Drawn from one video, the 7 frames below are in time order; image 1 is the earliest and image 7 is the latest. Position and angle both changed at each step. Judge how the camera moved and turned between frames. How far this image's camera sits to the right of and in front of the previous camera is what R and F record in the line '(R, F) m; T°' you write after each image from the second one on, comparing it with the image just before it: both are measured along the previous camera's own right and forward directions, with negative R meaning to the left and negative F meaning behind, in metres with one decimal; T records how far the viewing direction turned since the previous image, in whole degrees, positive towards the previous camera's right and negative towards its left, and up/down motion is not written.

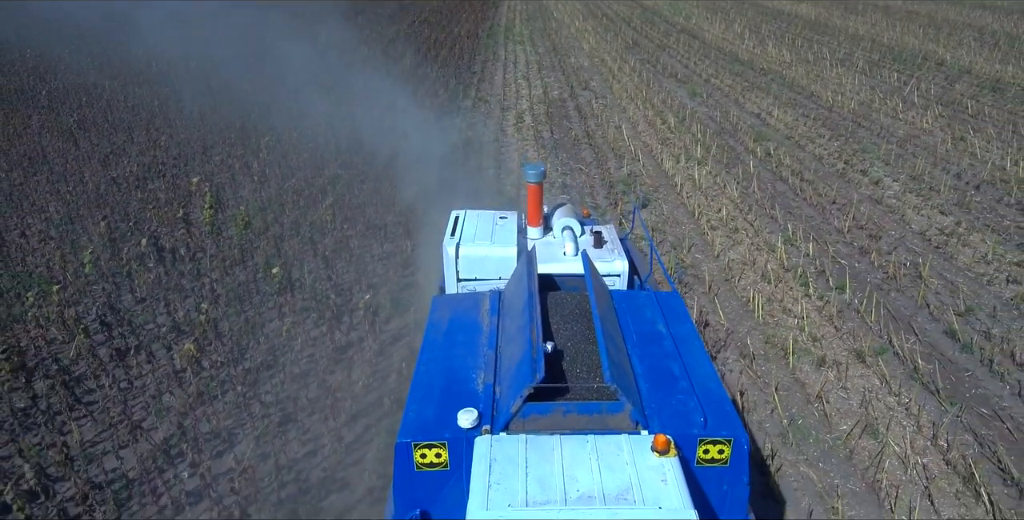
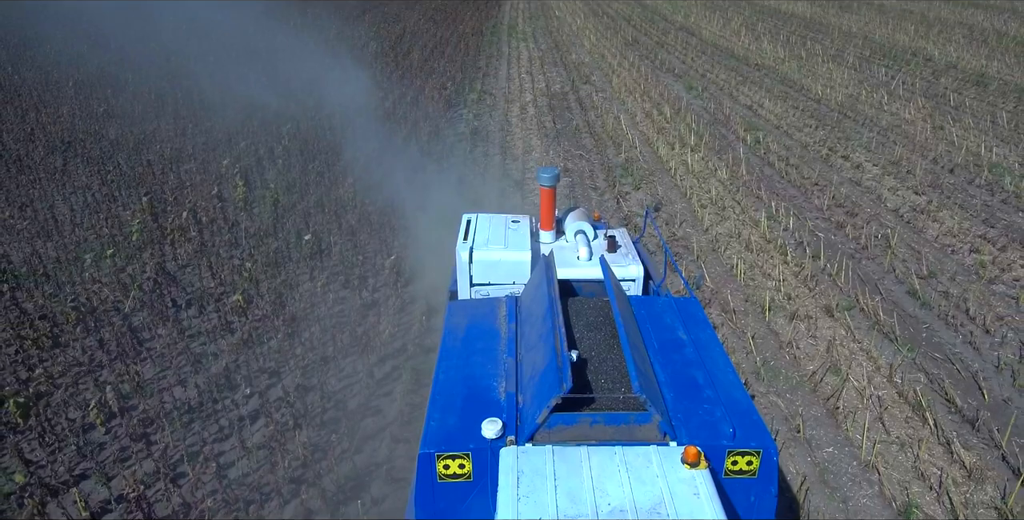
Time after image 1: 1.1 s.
(0.0, -0.8) m; 0°
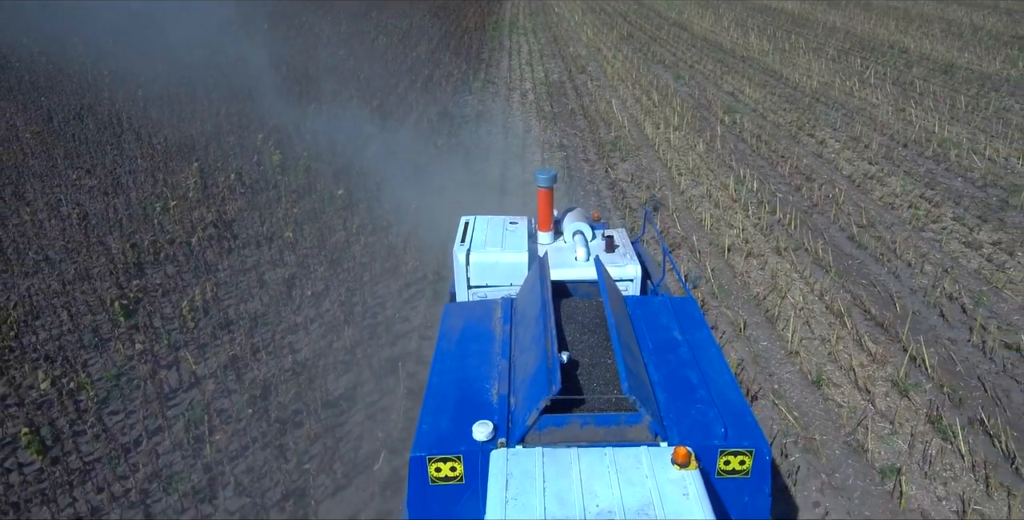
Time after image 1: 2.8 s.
(0.0, -1.4) m; 0°
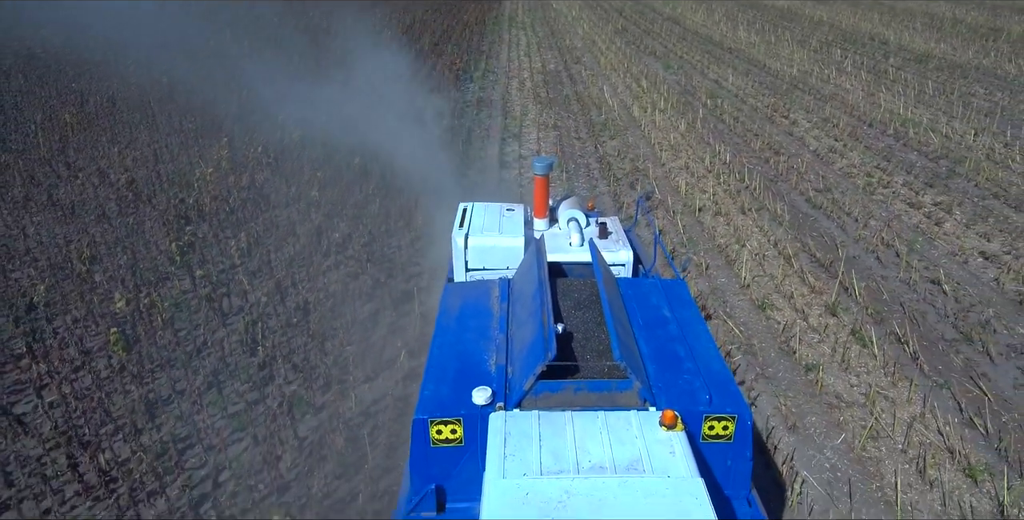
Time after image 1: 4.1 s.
(0.0, -1.2) m; 0°
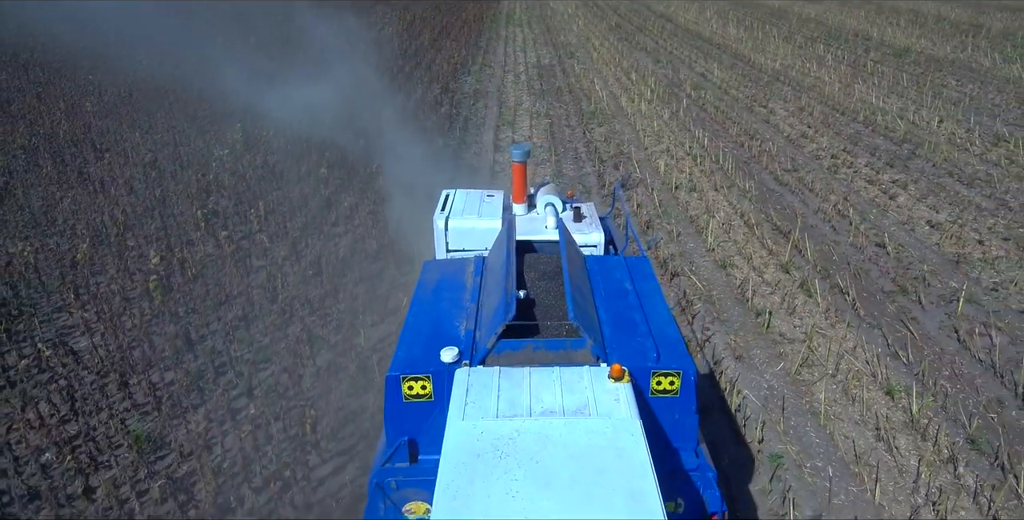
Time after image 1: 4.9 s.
(+0.1, -0.9) m; 0°
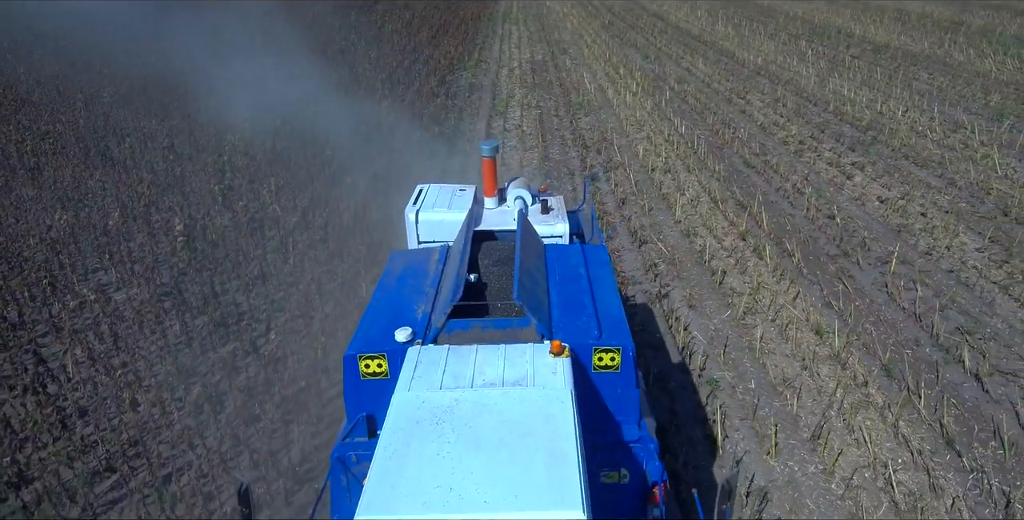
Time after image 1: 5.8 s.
(+0.1, -0.9) m; 0°
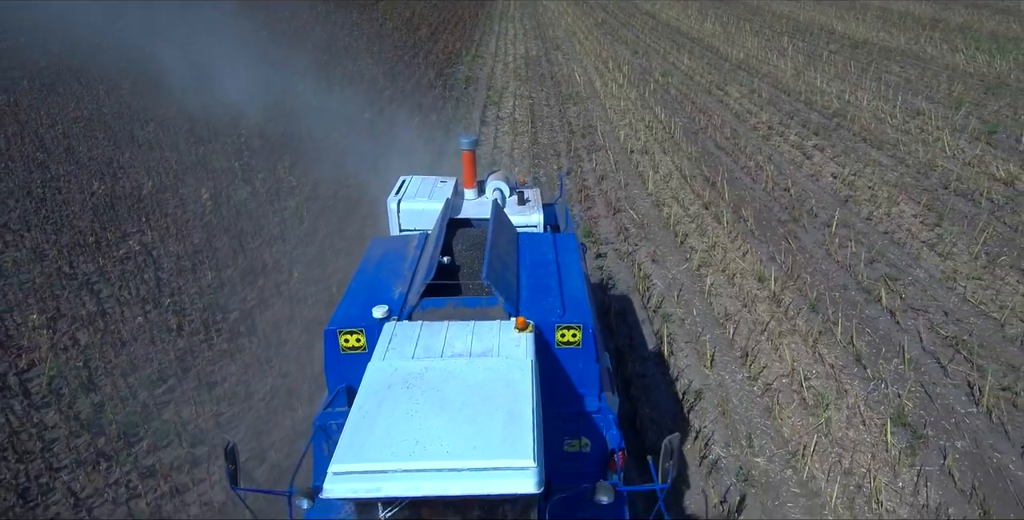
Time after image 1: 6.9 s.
(+0.1, -1.1) m; 0°
